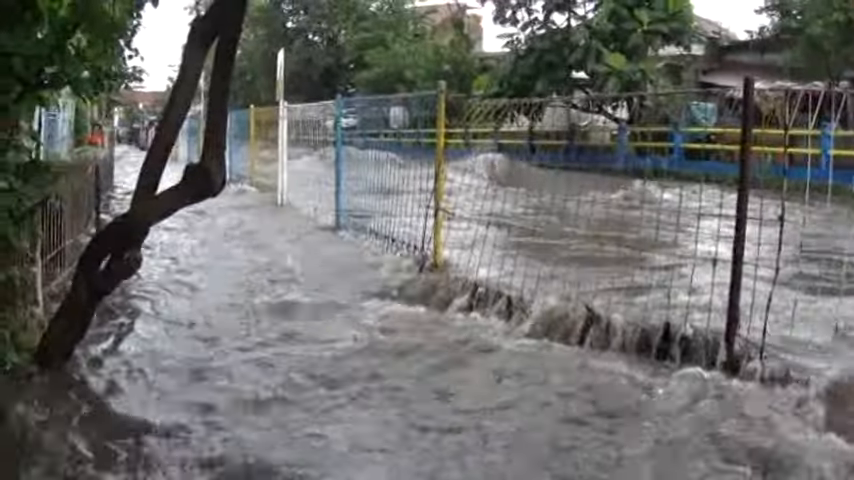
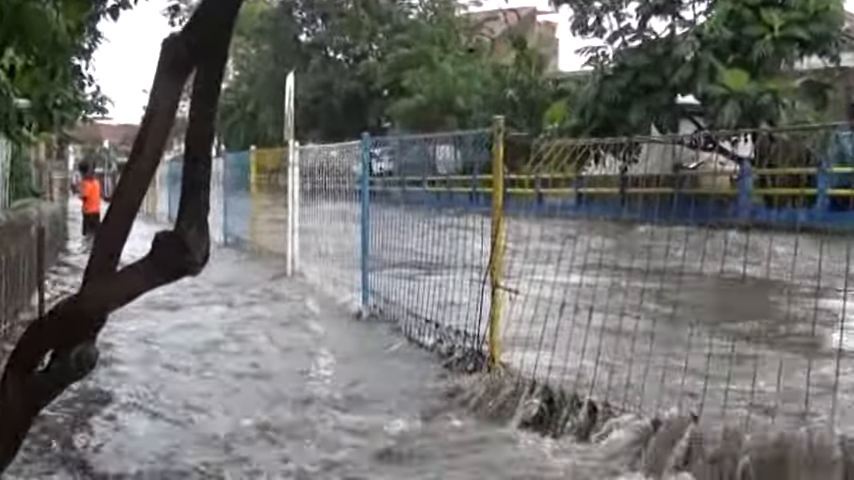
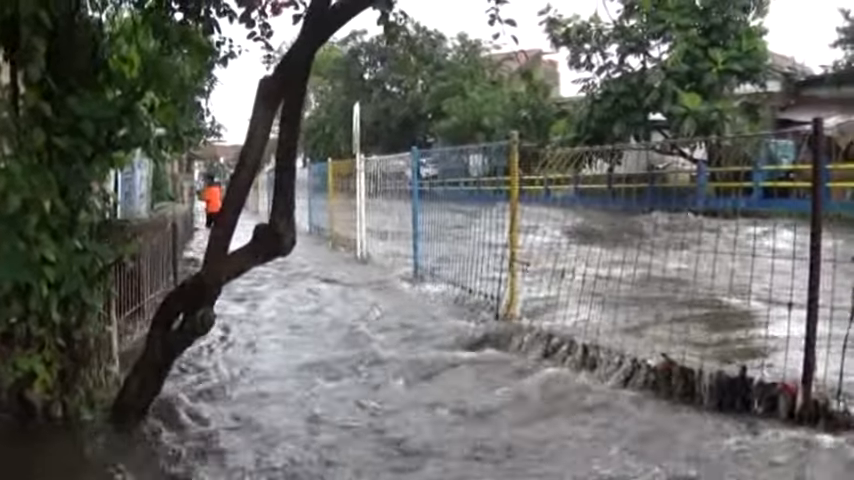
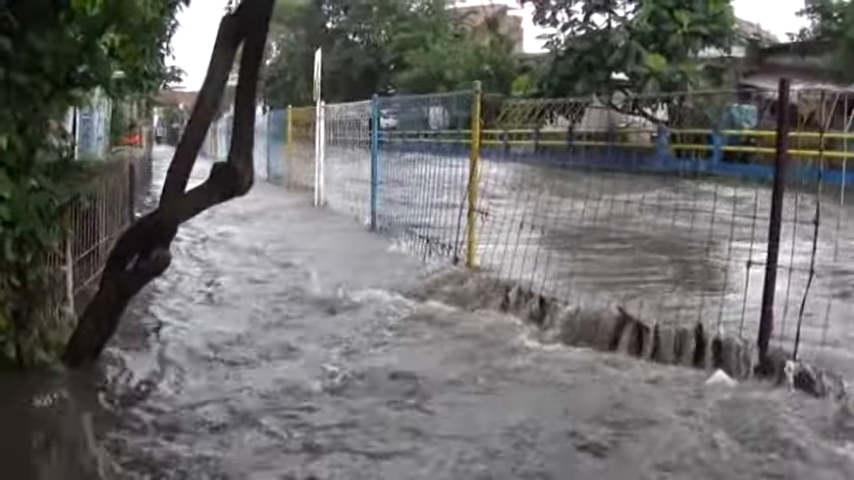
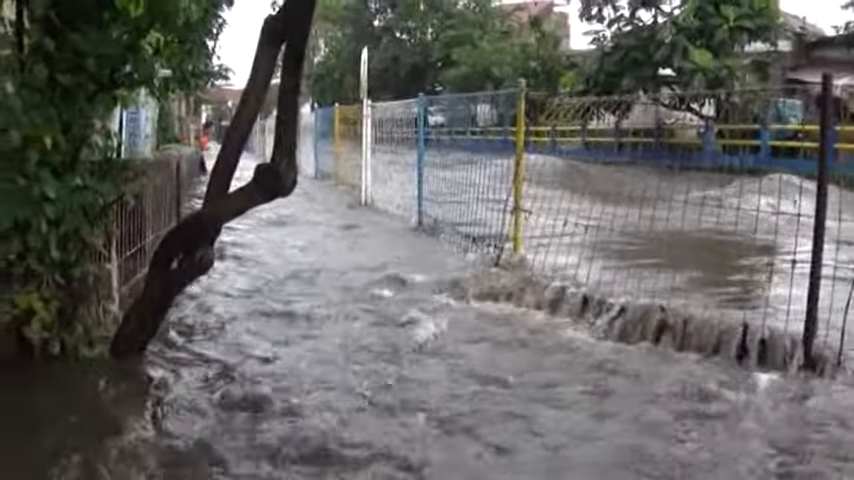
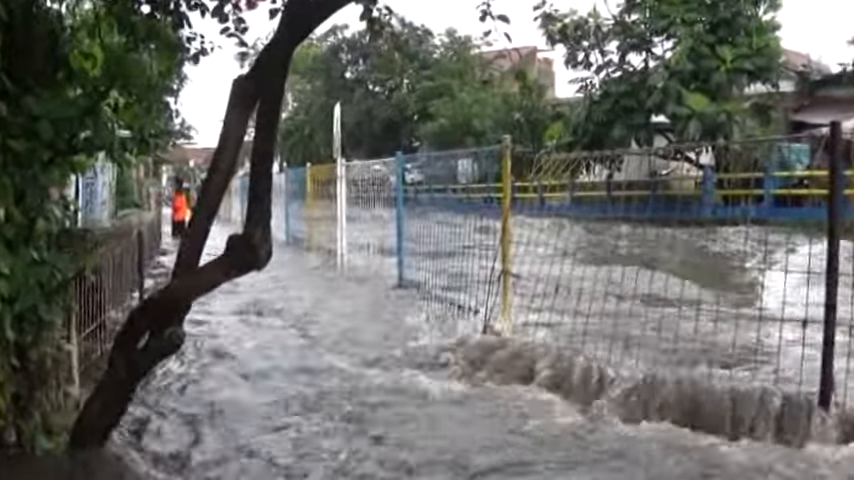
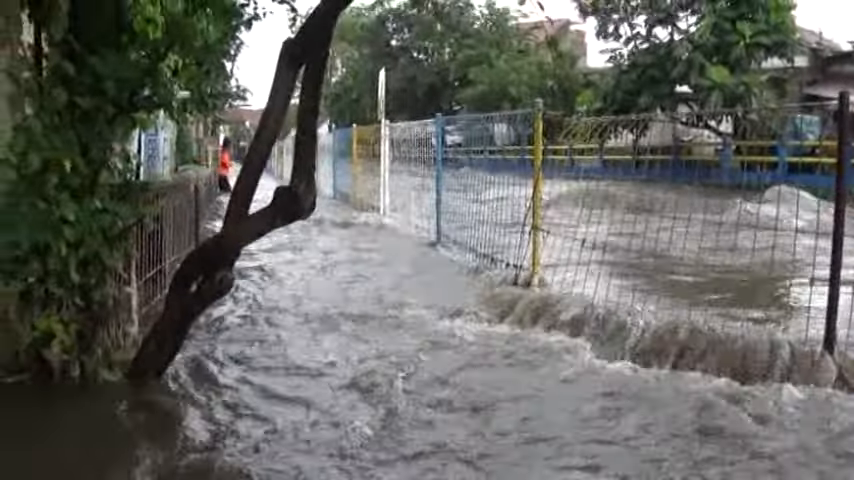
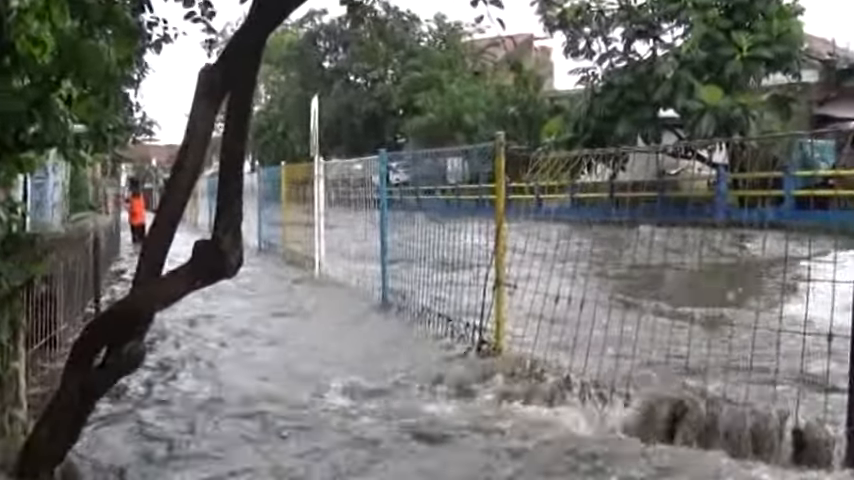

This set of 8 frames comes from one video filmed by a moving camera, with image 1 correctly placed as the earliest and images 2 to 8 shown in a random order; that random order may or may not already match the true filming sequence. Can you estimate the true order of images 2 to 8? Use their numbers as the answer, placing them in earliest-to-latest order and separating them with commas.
4, 5, 7, 3, 6, 8, 2
